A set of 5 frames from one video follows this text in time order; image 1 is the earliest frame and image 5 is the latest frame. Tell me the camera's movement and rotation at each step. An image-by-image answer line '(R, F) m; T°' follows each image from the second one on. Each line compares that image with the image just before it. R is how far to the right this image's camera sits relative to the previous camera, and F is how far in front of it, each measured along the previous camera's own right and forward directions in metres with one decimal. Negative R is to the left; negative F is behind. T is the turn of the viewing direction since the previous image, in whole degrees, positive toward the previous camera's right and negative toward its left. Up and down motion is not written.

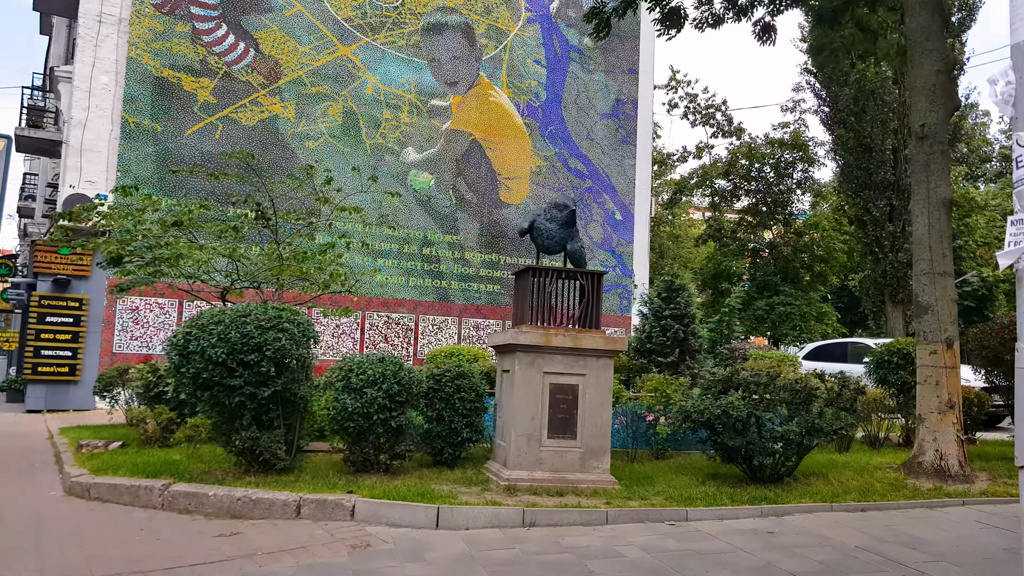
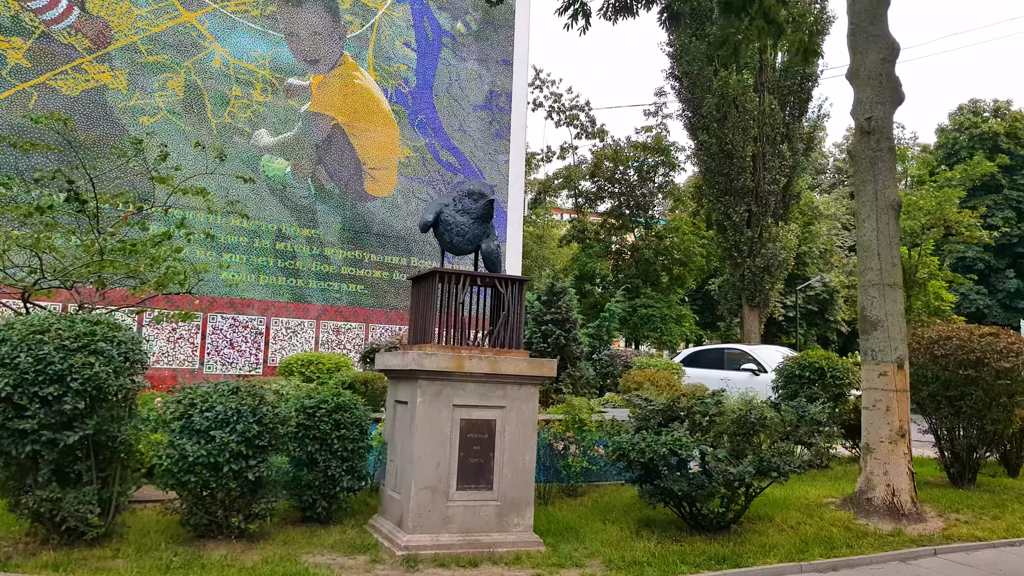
(-0.3, +1.5) m; +10°
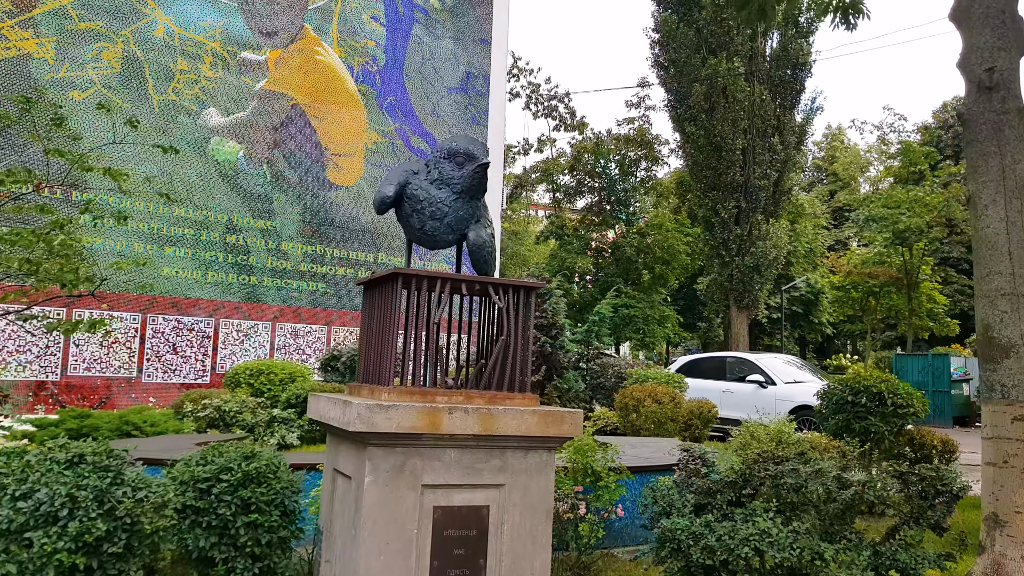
(-0.1, +1.9) m; +2°
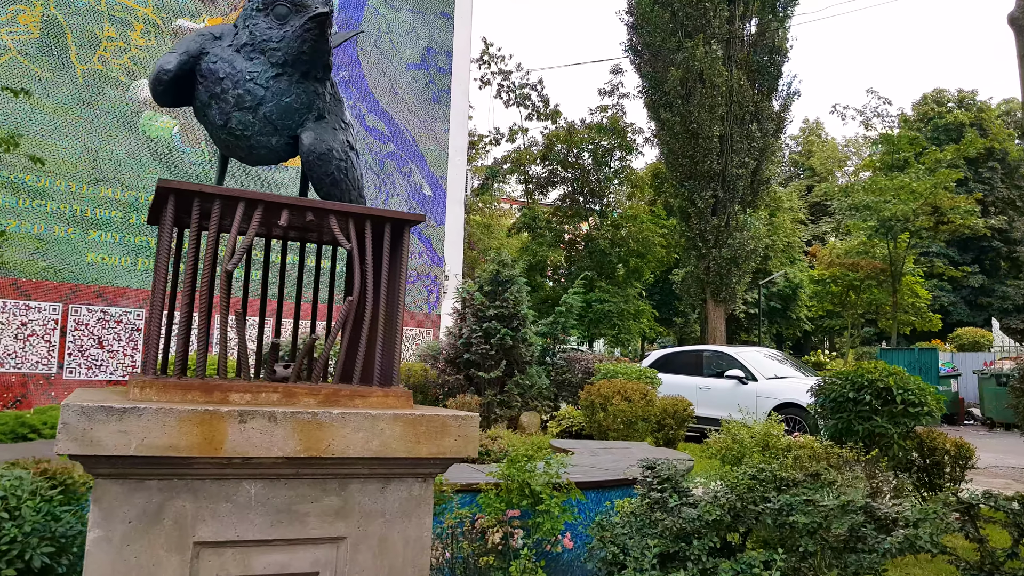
(+0.3, +1.3) m; +2°
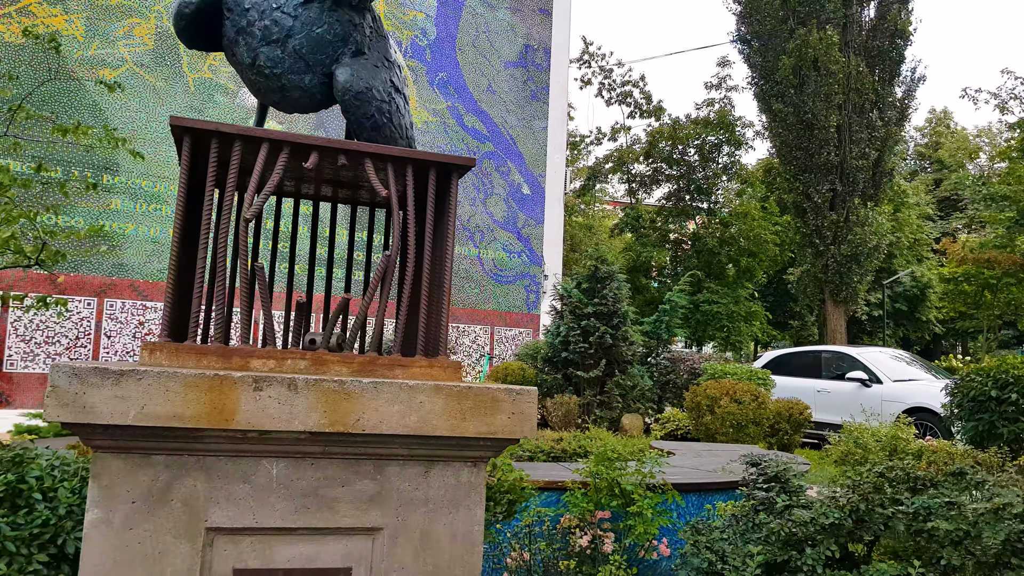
(+0.1, +0.3) m; -7°
